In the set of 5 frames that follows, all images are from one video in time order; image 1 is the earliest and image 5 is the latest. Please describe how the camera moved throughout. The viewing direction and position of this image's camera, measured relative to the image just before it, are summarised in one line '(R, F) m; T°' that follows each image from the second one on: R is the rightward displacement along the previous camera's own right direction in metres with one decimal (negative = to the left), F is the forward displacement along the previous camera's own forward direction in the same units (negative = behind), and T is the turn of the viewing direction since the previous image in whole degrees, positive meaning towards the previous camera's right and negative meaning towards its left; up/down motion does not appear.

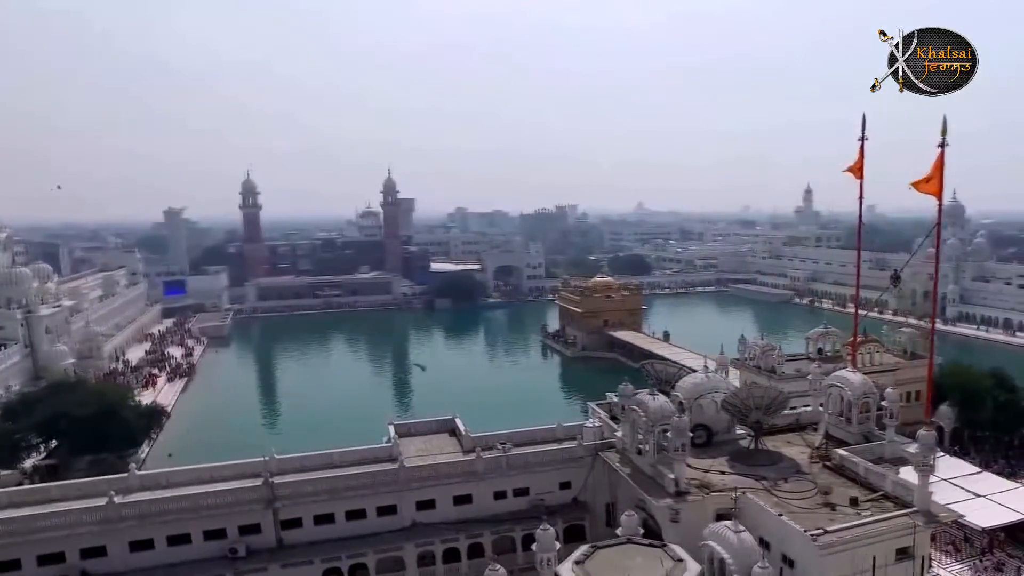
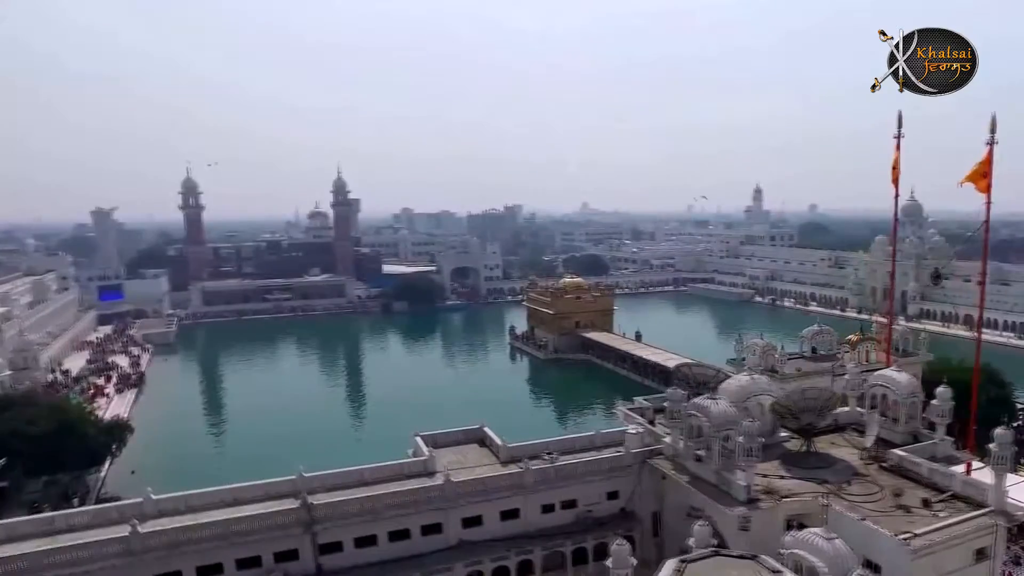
(-1.5, +0.7) m; +5°
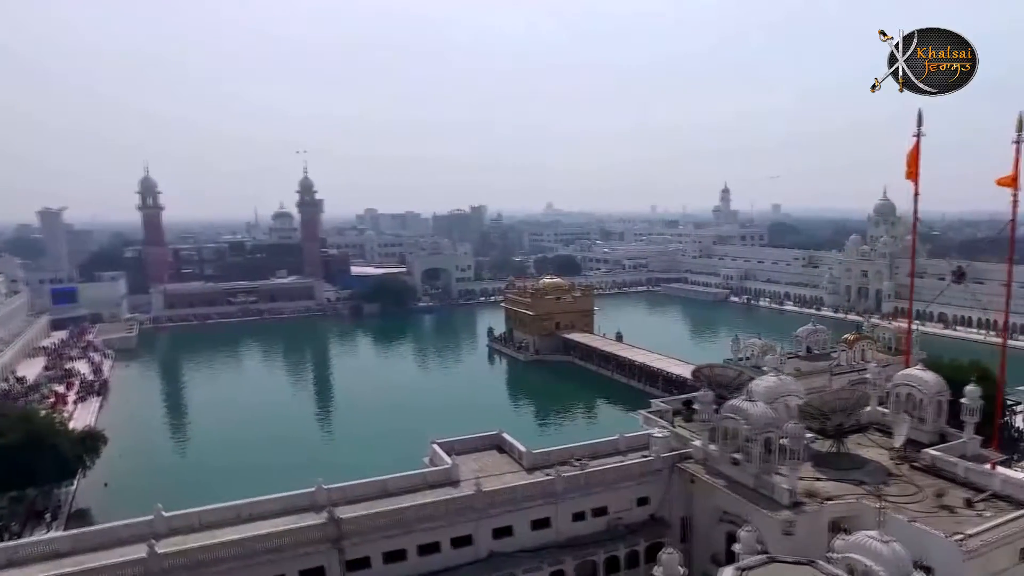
(-0.9, +0.4) m; +3°
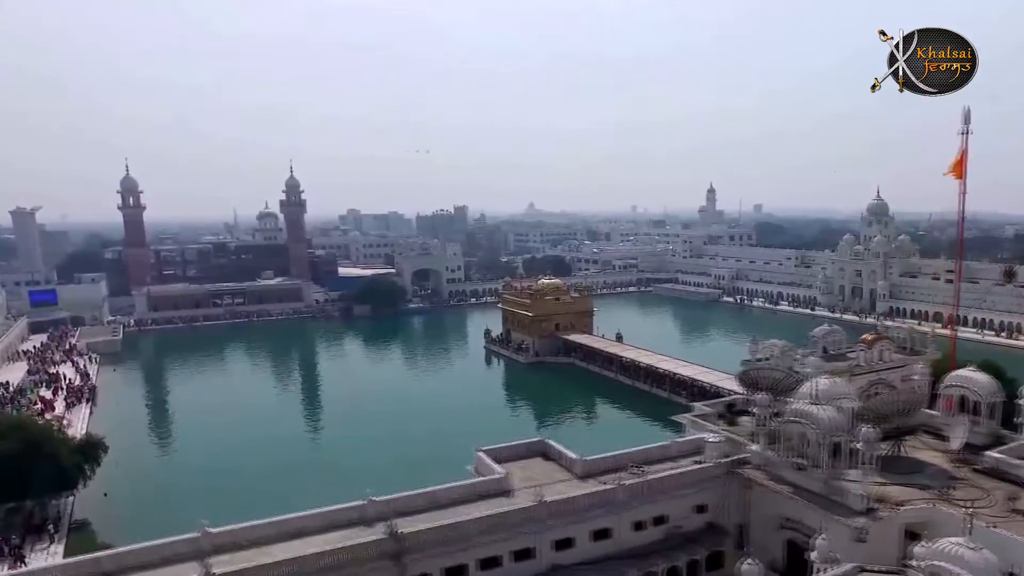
(-1.0, +0.4) m; +2°
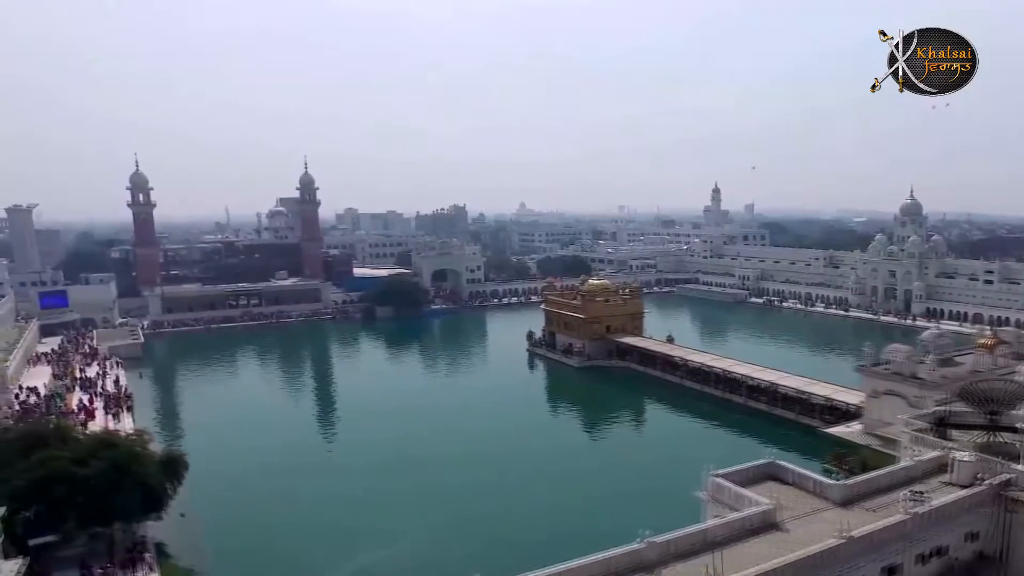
(-3.6, +0.9) m; +2°
